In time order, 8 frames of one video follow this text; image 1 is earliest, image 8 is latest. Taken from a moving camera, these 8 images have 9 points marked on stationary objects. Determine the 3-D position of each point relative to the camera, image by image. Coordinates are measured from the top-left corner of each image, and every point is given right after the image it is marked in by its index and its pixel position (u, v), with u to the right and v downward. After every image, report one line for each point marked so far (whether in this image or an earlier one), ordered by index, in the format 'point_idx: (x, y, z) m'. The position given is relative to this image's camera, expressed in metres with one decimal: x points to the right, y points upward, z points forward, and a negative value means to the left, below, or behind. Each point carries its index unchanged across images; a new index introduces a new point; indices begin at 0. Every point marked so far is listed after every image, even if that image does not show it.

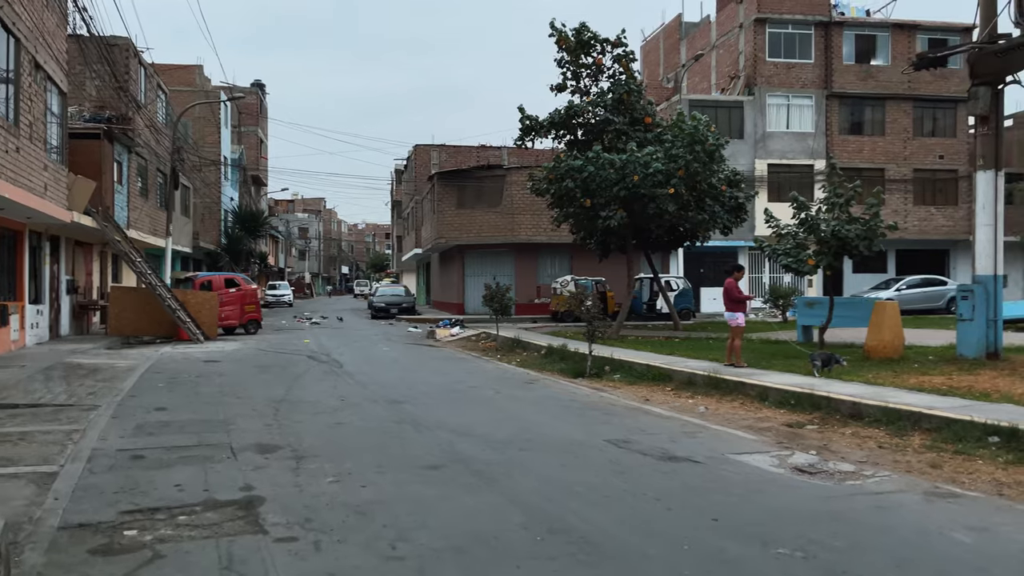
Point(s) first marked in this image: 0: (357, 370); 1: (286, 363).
0: (-2.9, -1.5, +15.1) m
1: (-4.6, -1.5, +16.4) m
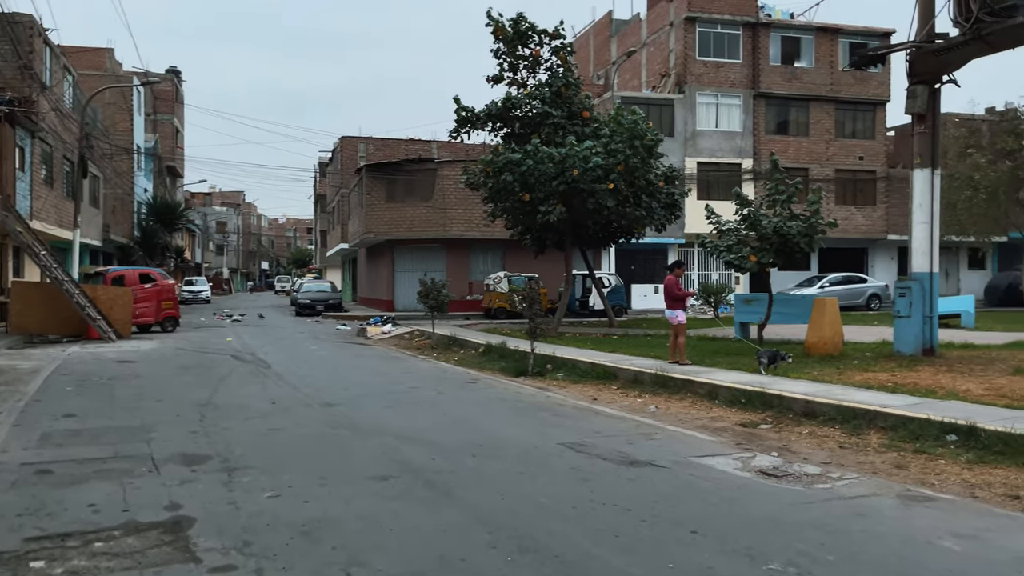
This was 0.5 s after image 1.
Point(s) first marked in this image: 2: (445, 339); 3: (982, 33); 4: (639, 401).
0: (-4.0, -1.5, +14.3) m
1: (-5.8, -1.4, +15.4) m
2: (-1.6, -1.3, +19.4) m
3: (+7.0, +3.8, +12.0) m
4: (+1.8, -1.6, +11.2) m
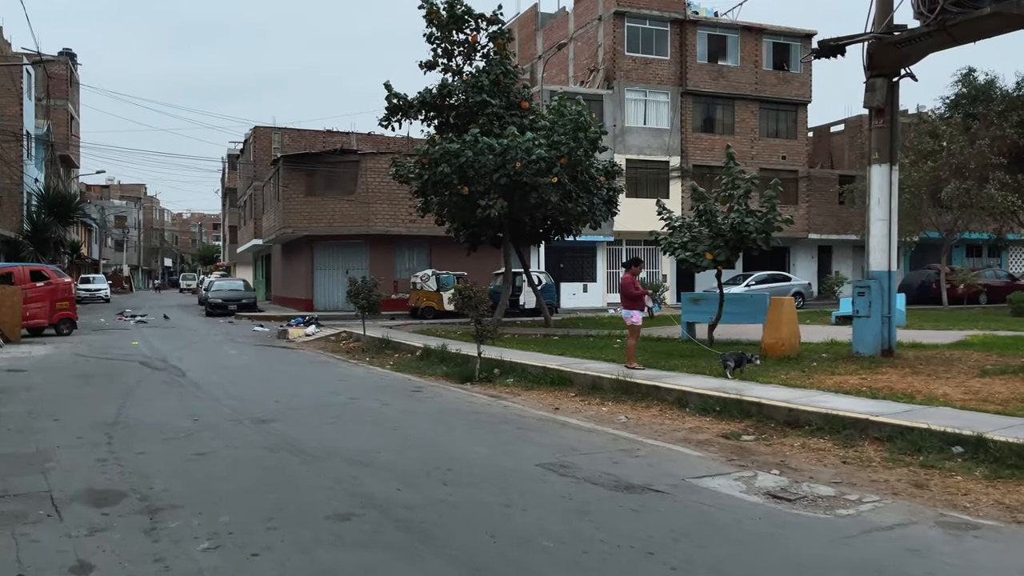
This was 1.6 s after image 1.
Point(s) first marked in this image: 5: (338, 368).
0: (-4.9, -1.5, +12.8) m
1: (-6.8, -1.4, +13.8) m
2: (-3.1, -1.2, +18.1) m
3: (+6.3, +3.8, +11.7) m
4: (+1.2, -1.6, +10.4) m
5: (-3.3, -1.5, +15.1) m
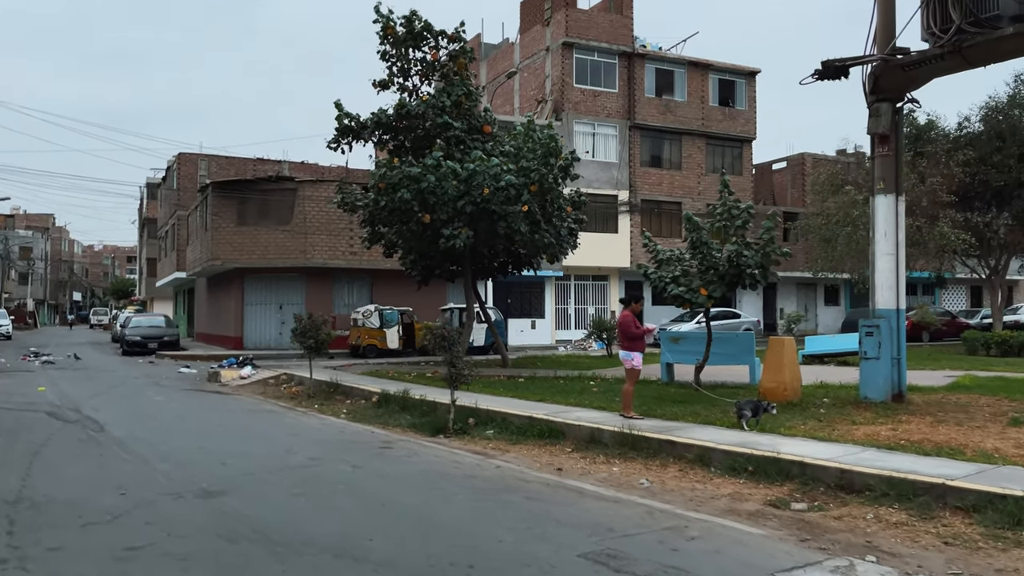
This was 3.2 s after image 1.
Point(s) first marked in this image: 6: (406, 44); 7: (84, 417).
0: (-5.1, -2.0, +10.8) m
1: (-7.1, -2.0, +11.6) m
2: (-3.8, -2.0, +16.3) m
3: (+6.2, +3.3, +11.0) m
4: (+1.2, -2.0, +8.9) m
5: (-3.7, -2.1, +13.2) m
6: (-2.3, +5.4, +17.8) m
7: (-6.6, -2.0, +12.5) m
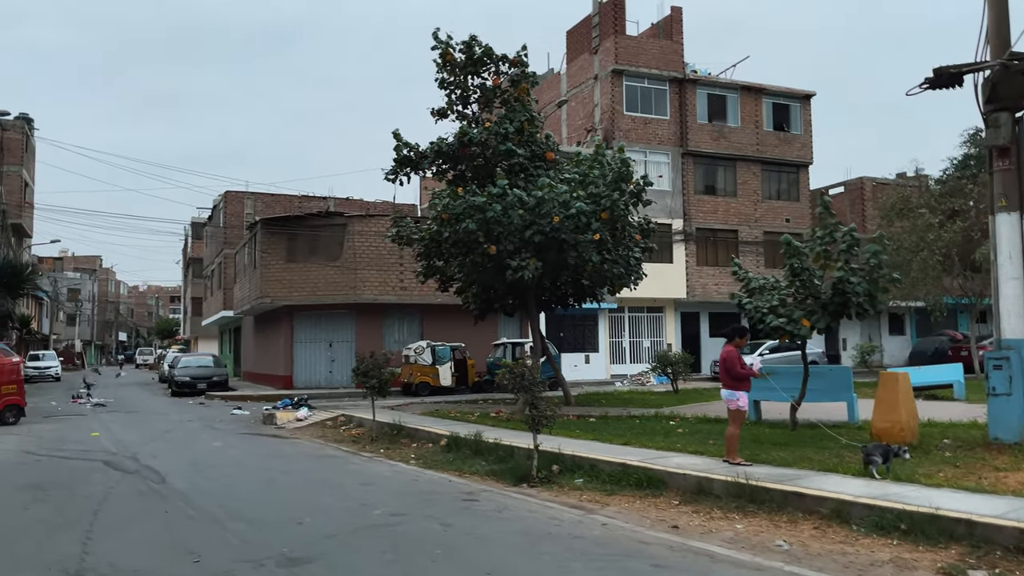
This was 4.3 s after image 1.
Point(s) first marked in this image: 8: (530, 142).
0: (-3.9, -2.5, +9.9) m
1: (-5.9, -2.6, +10.8) m
2: (-2.4, -2.7, +15.4) m
3: (+7.2, +3.0, +9.9) m
4: (+2.2, -2.3, +7.8) m
5: (-2.4, -2.7, +12.3) m
6: (-1.0, +4.7, +17.2) m
7: (-5.4, -2.6, +11.7) m
8: (+0.4, +3.1, +16.9) m
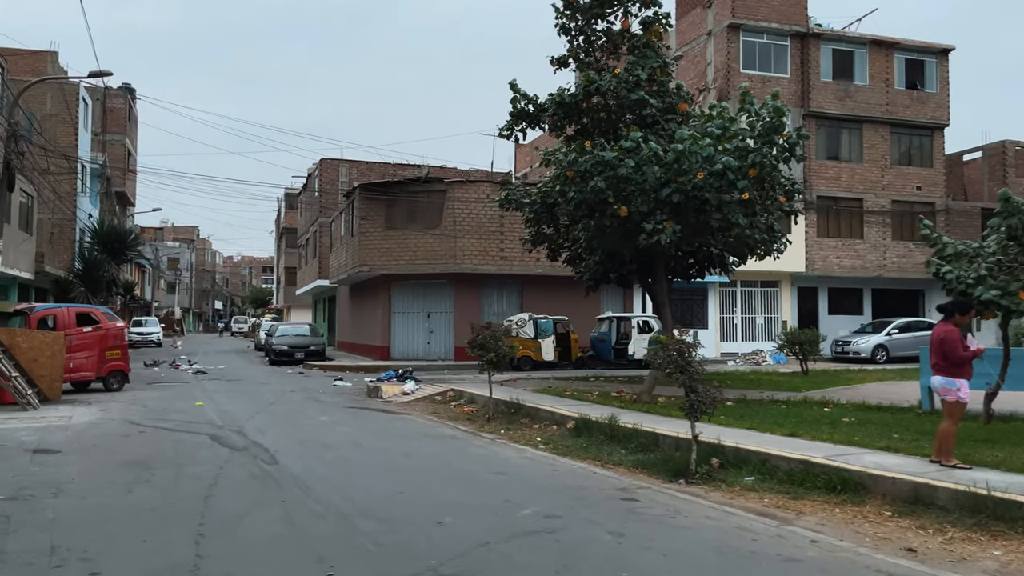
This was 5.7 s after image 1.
0: (-2.2, -2.0, +8.8) m
1: (-4.1, -2.0, +9.9) m
2: (-0.1, -2.1, +14.1) m
3: (+9.0, +3.3, +7.5) m
4: (+3.7, -2.0, +6.1) m
5: (-0.5, -2.2, +11.0) m
6: (+1.5, +5.3, +15.5) m
7: (-3.5, -2.1, +10.7) m
8: (+2.9, +3.7, +15.1) m
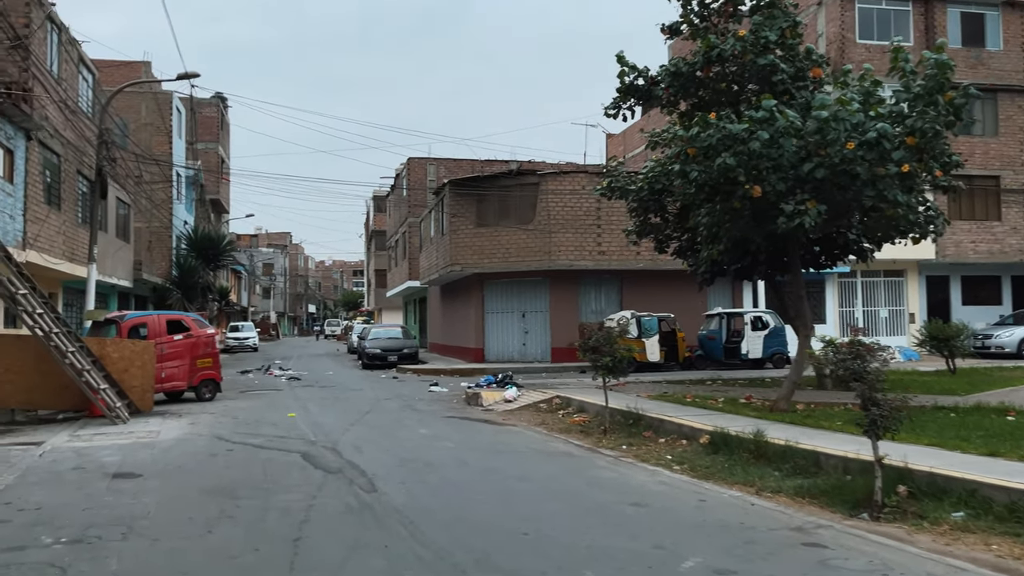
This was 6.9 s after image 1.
0: (-0.9, -2.0, +7.5) m
1: (-2.7, -2.1, +8.8) m
2: (+1.7, -2.0, +12.5) m
3: (+9.9, +3.6, +5.0) m
4: (+4.7, -1.9, +4.2) m
5: (+1.0, -2.1, +9.5) m
6: (+3.3, +5.4, +13.8) m
7: (-2.0, -2.1, +9.6) m
8: (+4.7, +3.8, +13.2) m
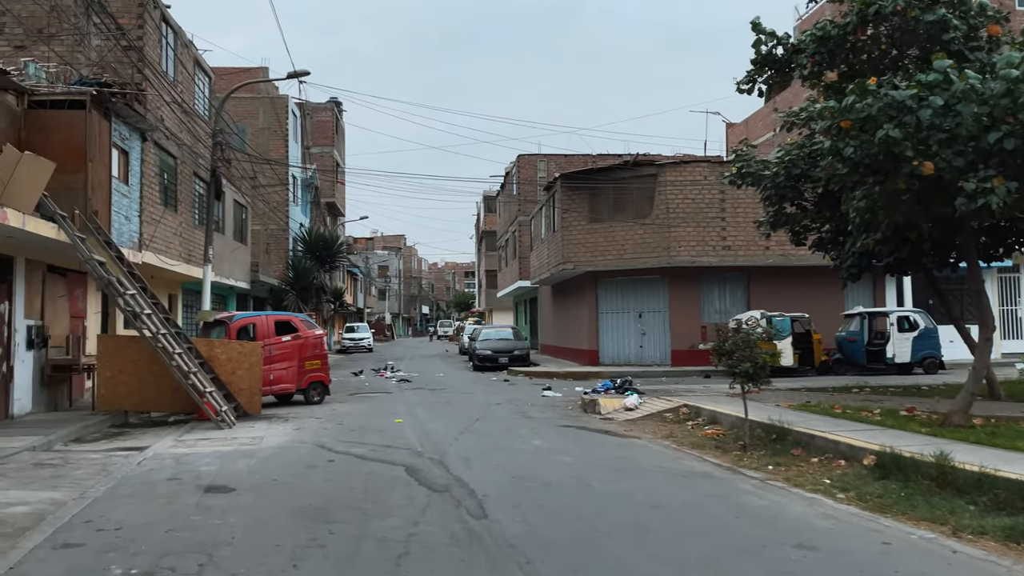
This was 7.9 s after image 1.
0: (+0.1, -2.0, +6.4) m
1: (-1.4, -2.0, +7.9) m
2: (+3.4, -2.0, +11.0) m
3: (+10.5, +3.7, +2.4) m
4: (+5.3, -1.8, +2.3) m
5: (+2.4, -2.1, +8.1) m
6: (+5.2, +5.5, +12.0) m
7: (-0.6, -2.1, +8.6) m
8: (+6.4, +3.9, +11.3) m
